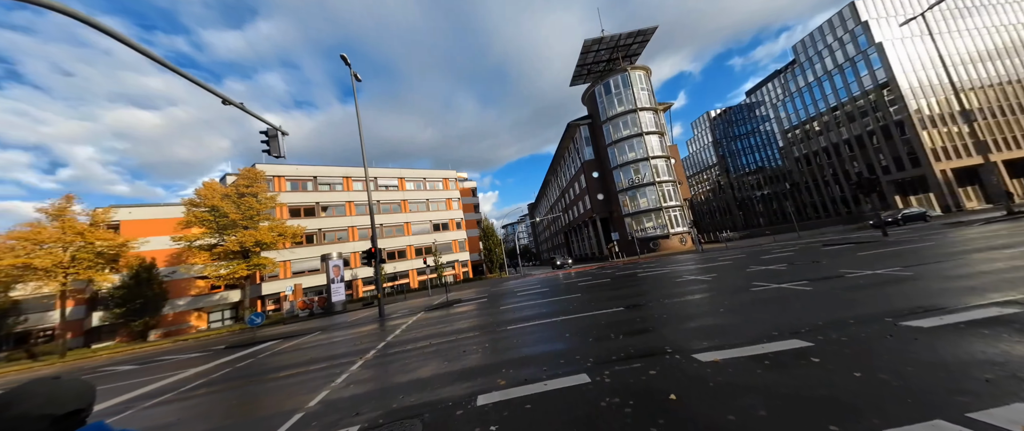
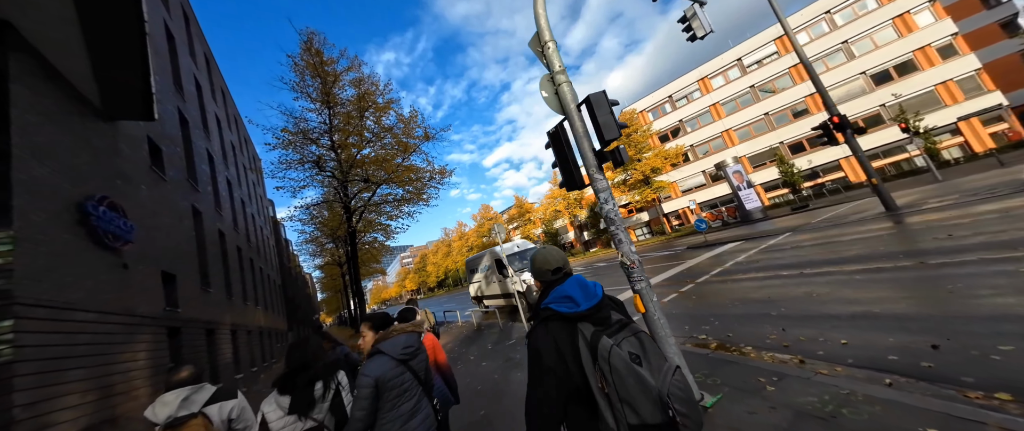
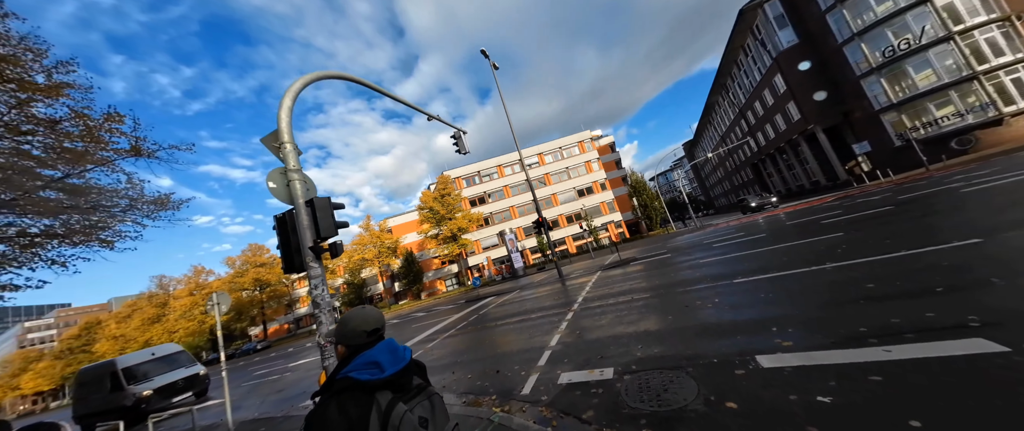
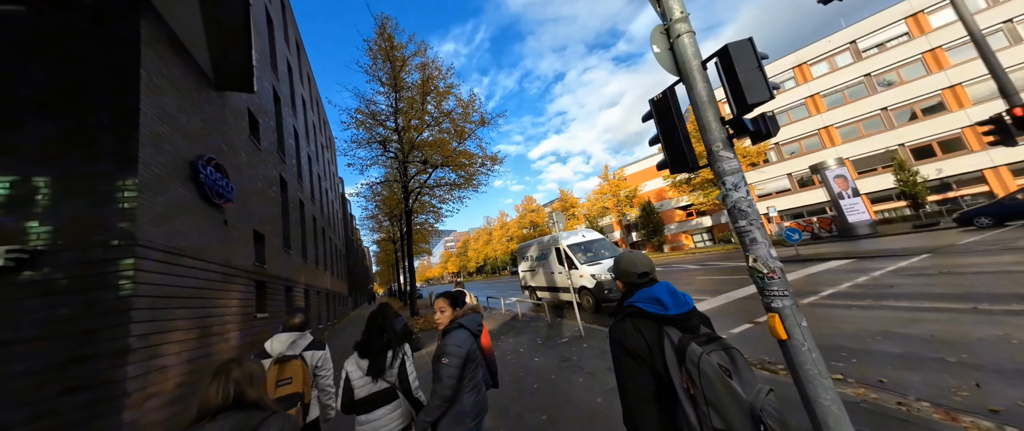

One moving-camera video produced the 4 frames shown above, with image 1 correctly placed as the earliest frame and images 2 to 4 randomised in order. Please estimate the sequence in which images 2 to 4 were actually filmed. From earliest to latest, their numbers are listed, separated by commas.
3, 2, 4
